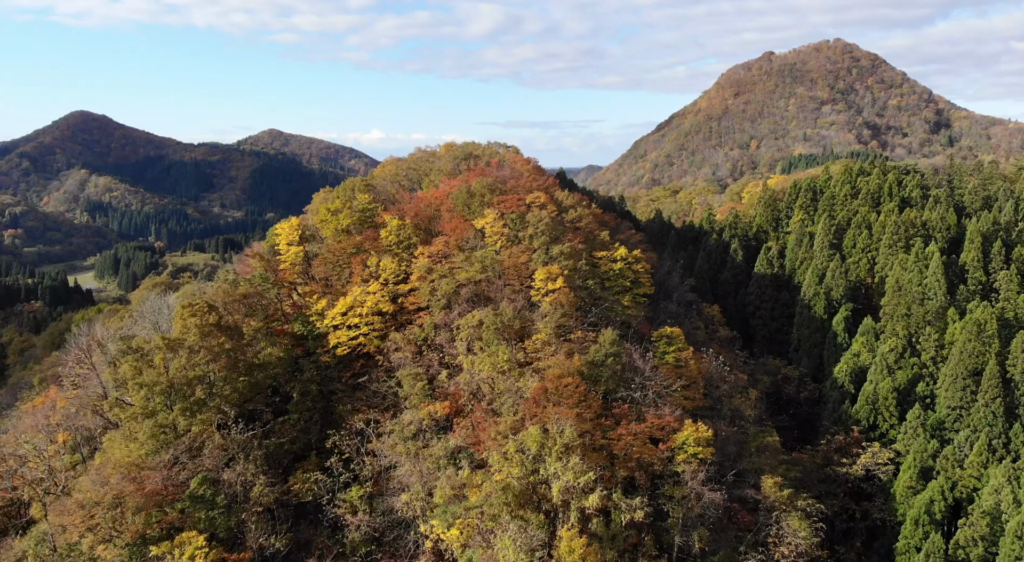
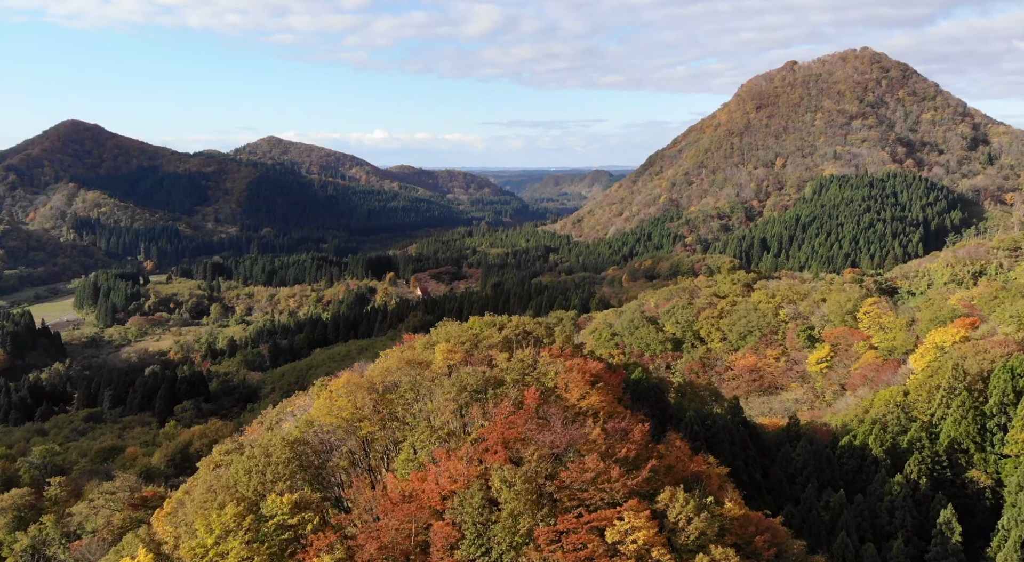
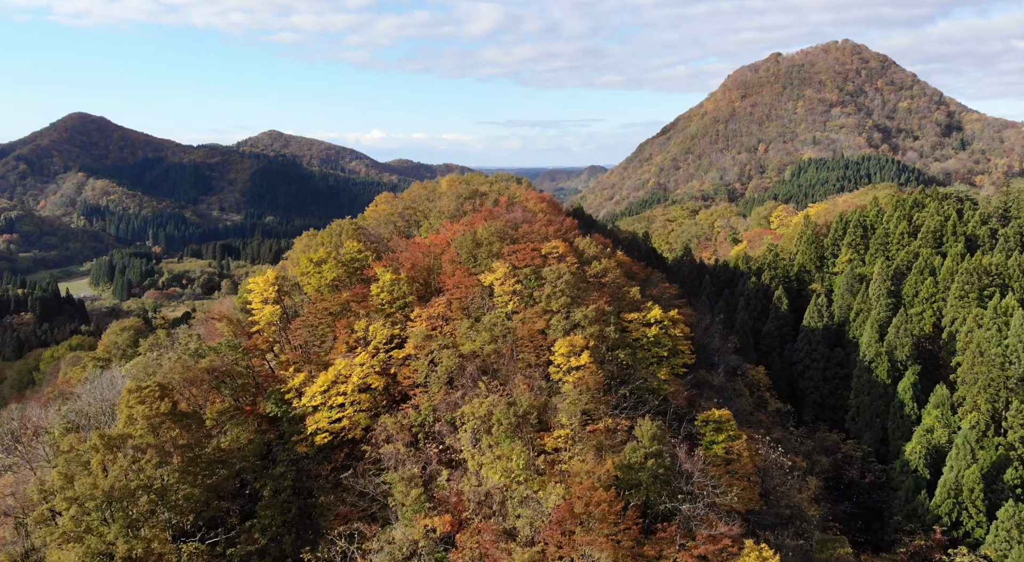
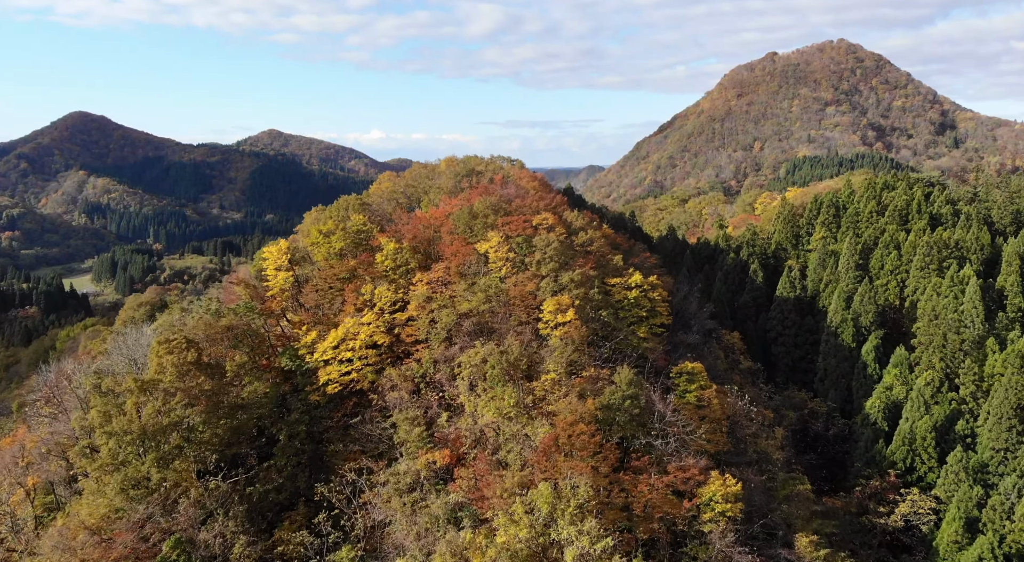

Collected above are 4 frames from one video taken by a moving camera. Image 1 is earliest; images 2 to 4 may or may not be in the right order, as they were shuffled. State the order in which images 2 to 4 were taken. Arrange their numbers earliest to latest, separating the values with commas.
4, 3, 2
